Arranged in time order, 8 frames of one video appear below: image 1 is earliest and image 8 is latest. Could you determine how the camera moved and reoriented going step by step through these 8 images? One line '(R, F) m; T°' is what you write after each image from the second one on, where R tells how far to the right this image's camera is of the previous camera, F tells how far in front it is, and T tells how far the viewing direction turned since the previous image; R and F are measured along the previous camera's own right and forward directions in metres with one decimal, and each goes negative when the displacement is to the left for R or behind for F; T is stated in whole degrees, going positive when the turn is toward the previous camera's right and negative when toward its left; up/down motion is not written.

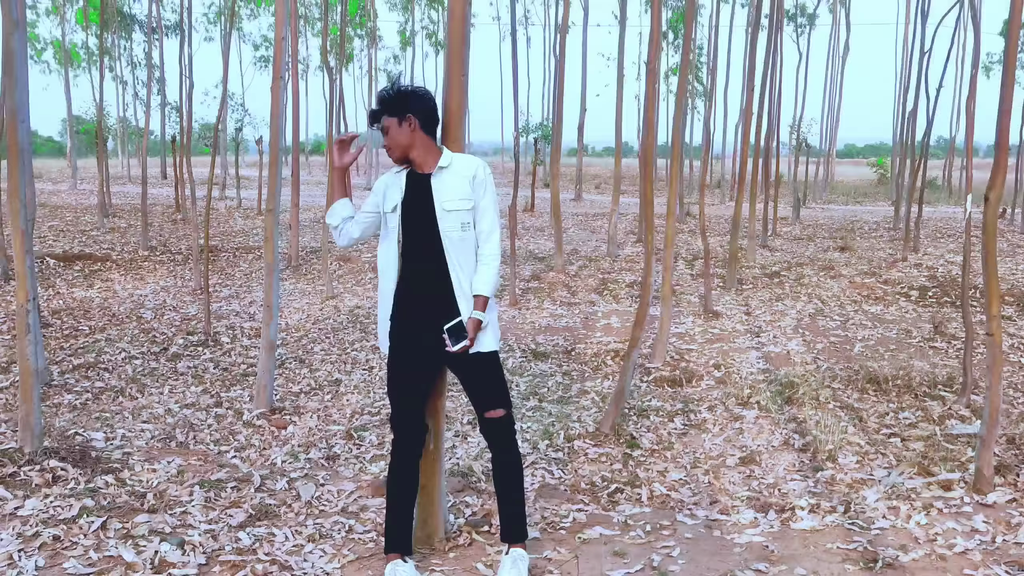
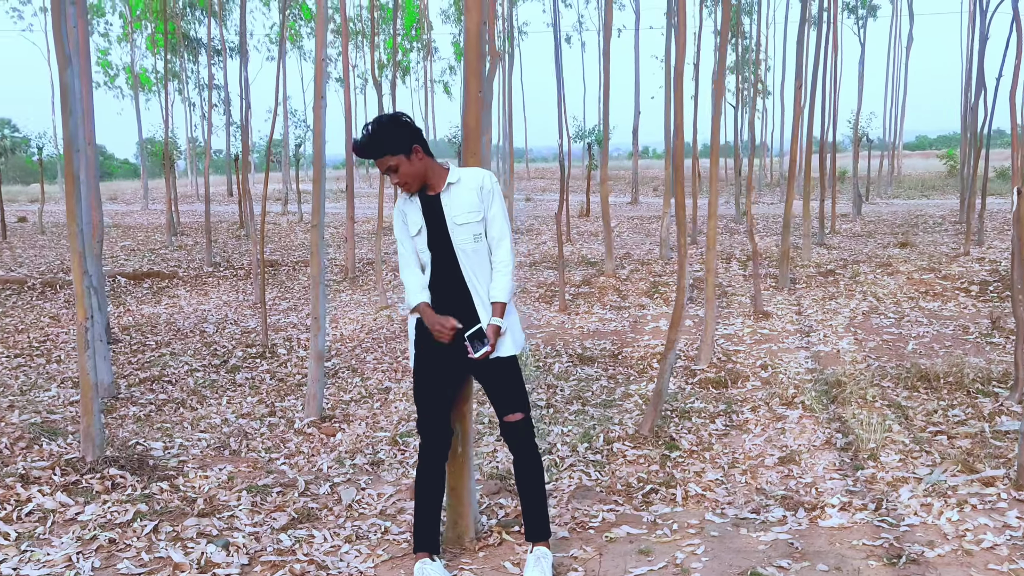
(+0.1, -0.1) m; -4°
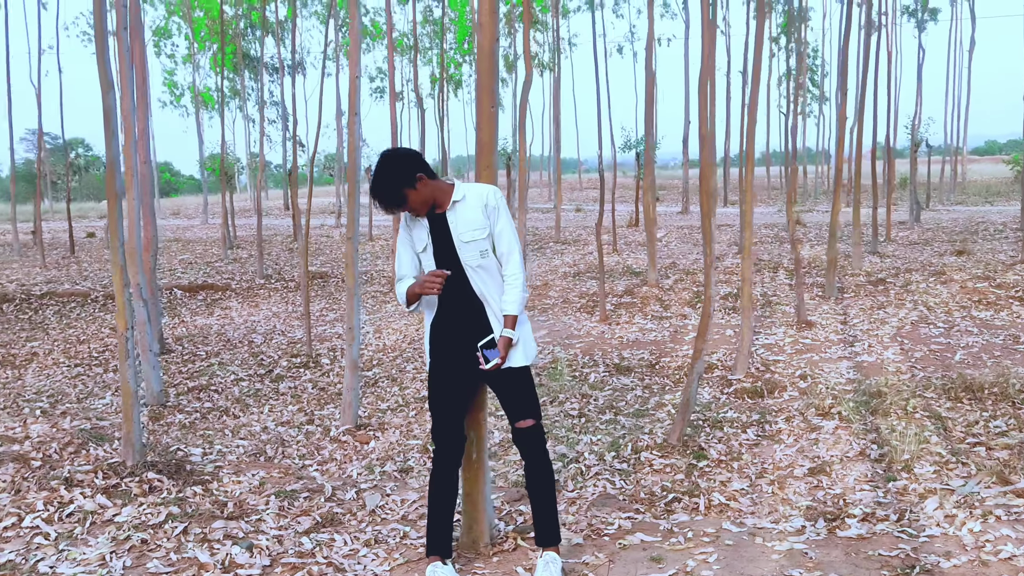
(+0.1, -0.1) m; -4°
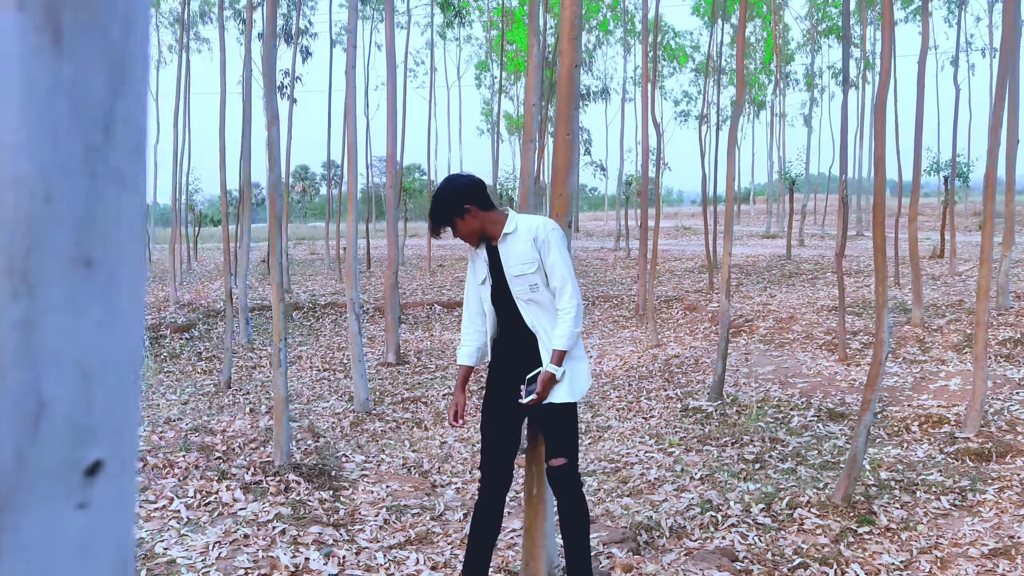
(+0.7, +0.2) m; -19°
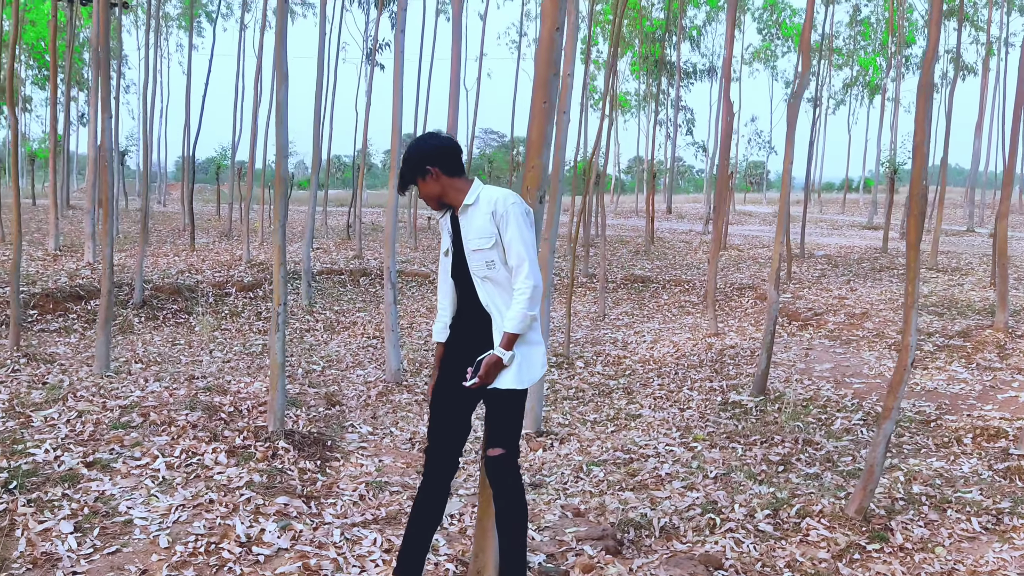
(+0.4, +0.2) m; -6°
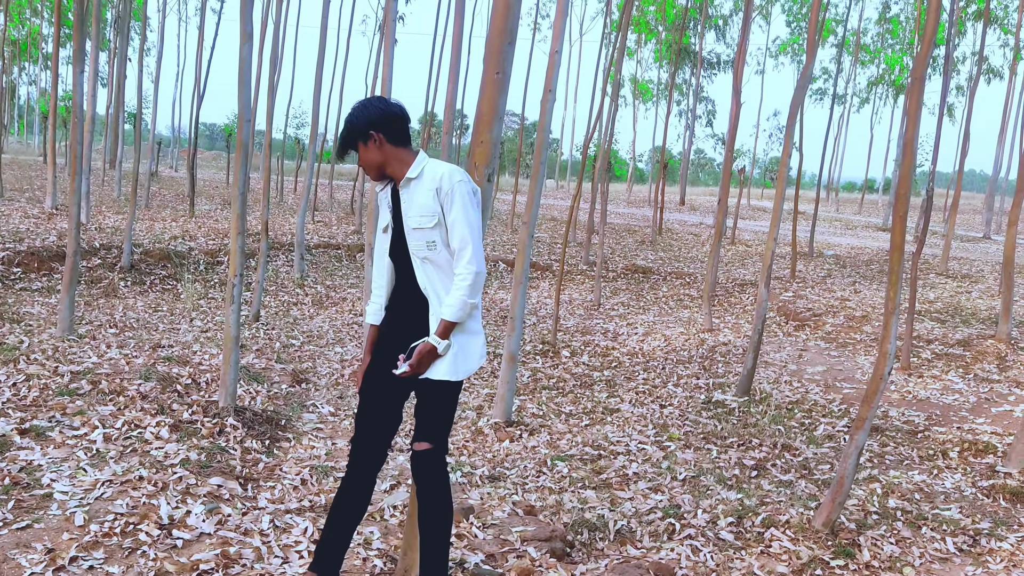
(+0.2, +0.2) m; -1°
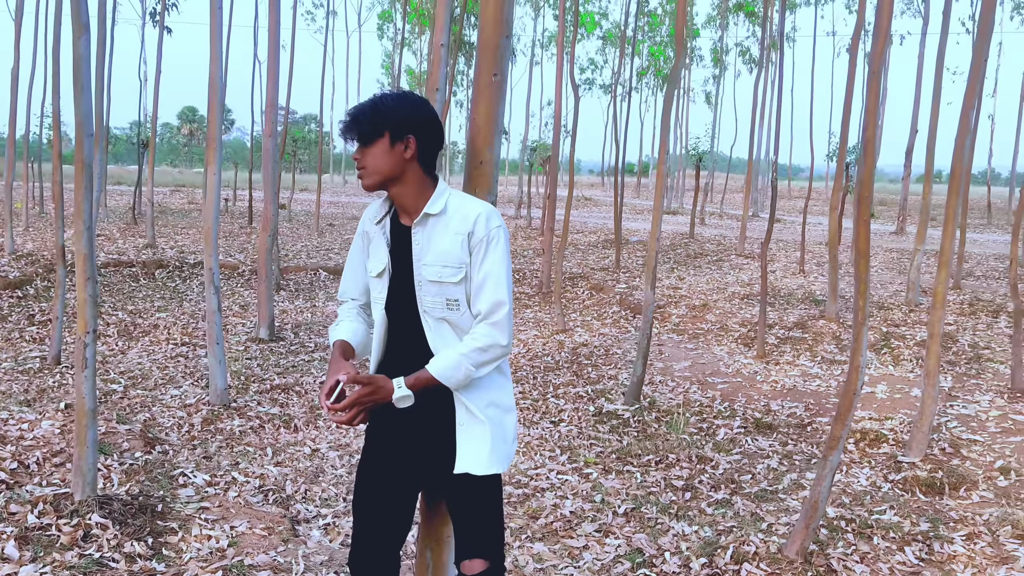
(-0.5, +0.6) m; +14°
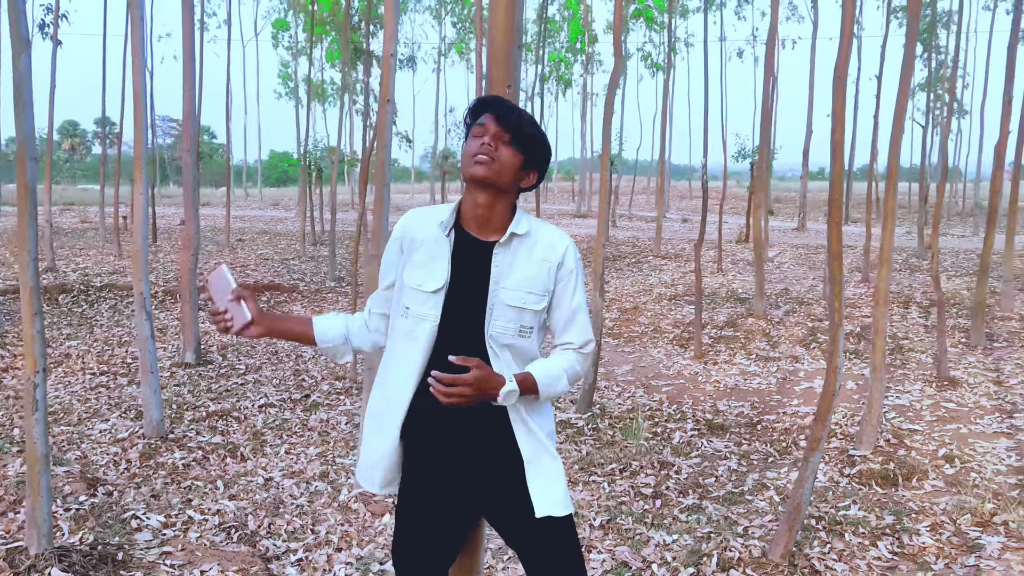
(-0.2, +0.1) m; +6°
